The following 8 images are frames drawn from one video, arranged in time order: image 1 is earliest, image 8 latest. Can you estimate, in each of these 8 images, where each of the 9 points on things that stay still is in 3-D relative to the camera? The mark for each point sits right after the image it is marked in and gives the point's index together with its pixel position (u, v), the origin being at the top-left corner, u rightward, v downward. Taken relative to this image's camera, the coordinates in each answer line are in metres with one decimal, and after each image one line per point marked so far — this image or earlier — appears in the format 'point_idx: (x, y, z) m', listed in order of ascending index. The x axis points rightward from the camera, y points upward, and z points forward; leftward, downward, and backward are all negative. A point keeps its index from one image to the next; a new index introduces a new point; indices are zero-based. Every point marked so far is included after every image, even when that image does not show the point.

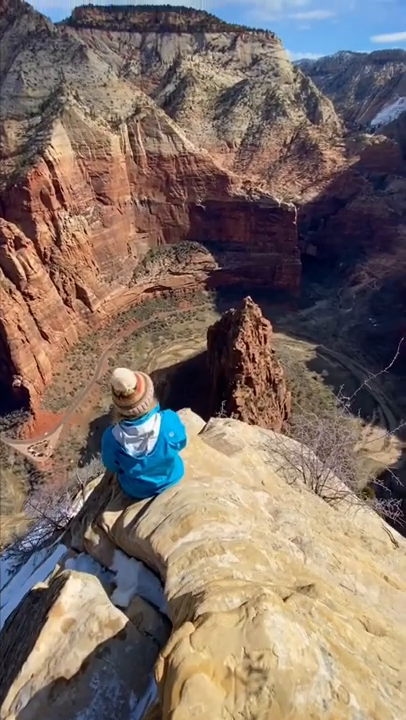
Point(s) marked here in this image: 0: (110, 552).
0: (-1.5, -3.1, +5.5) m
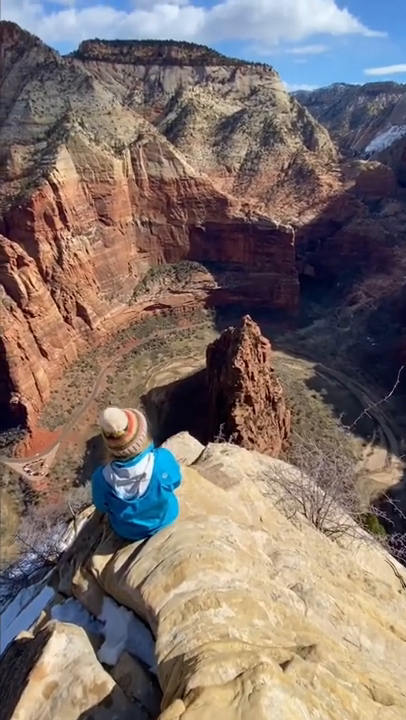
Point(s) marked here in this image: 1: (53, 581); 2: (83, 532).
0: (-1.6, -3.7, +5.2) m
1: (-2.9, -4.3, +6.5) m
2: (-2.3, -3.3, +6.3) m
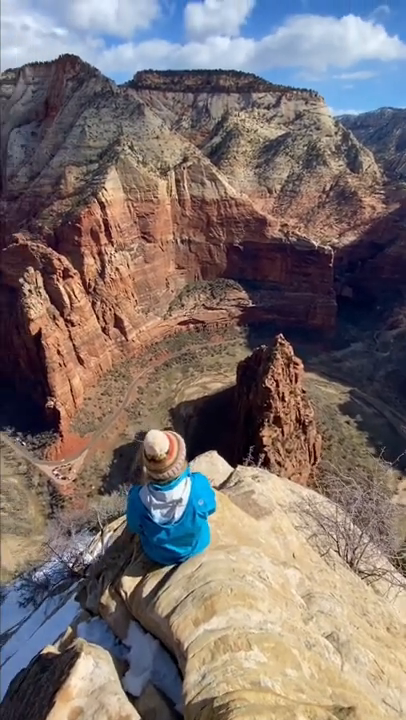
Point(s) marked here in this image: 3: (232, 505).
0: (-1.2, -4.0, +5.1) m
1: (-2.4, -4.6, +6.5) m
2: (-1.7, -3.6, +6.3) m
3: (+0.6, -2.9, +6.6) m
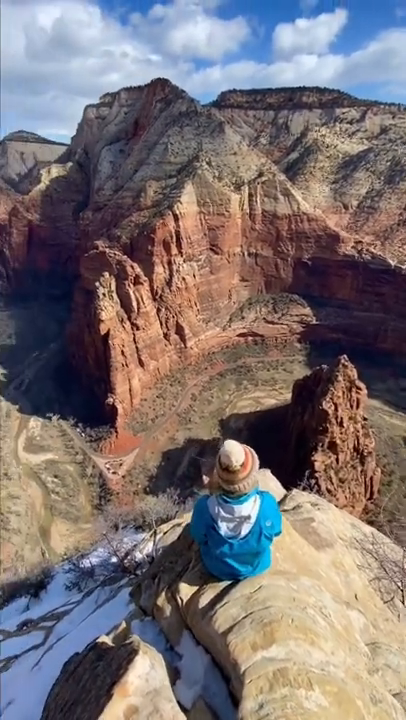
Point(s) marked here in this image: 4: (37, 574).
0: (-0.4, -4.1, +5.2) m
1: (-1.4, -4.7, +6.7) m
2: (-0.6, -3.7, +6.4) m
3: (+1.7, -3.3, +6.4) m
4: (-9.8, -12.4, +19.2) m
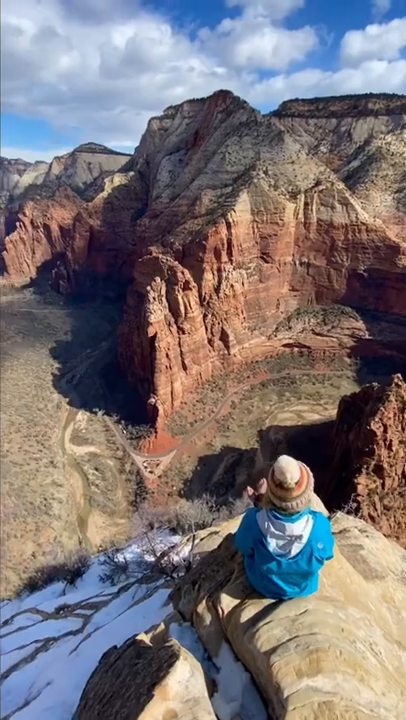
0: (+0.2, -4.3, +5.1) m
1: (-0.6, -4.8, +6.8) m
2: (+0.2, -3.9, +6.4) m
3: (+2.5, -3.6, +6.1) m
4: (-7.9, -12.2, +20.2) m
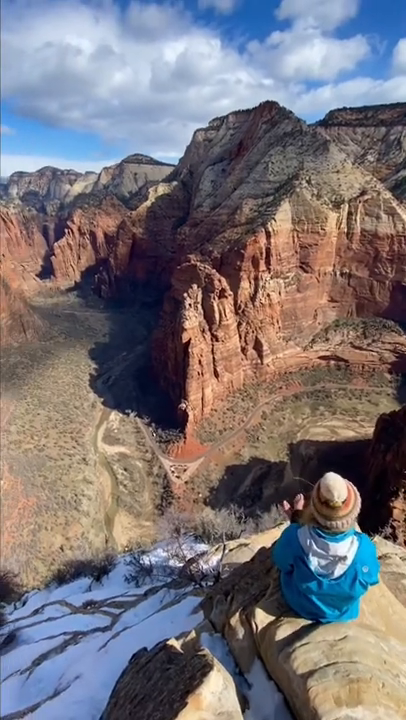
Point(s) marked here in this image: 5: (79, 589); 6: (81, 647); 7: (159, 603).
0: (+0.7, -4.4, +5.0) m
1: (0.0, -4.9, +6.7) m
2: (+0.8, -4.0, +6.3) m
3: (+3.1, -3.8, +5.7) m
4: (-6.3, -12.3, +20.6) m
5: (-6.3, -11.8, +17.2) m
6: (-3.3, -7.7, +9.0) m
7: (-1.3, -7.0, +9.6) m
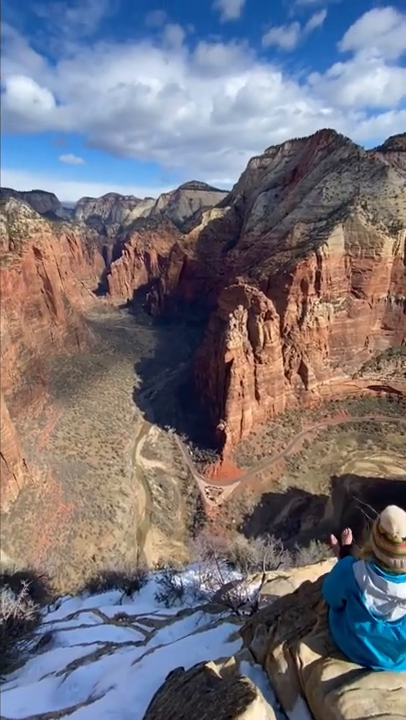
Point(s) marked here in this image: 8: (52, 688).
0: (+1.3, -4.8, +4.8) m
1: (+0.8, -5.3, +6.6) m
2: (+1.6, -4.5, +6.1) m
3: (+3.8, -4.4, +5.3) m
4: (-4.3, -13.2, +20.7) m
5: (-4.6, -12.4, +17.4) m
6: (-2.4, -8.0, +9.0) m
7: (-0.3, -7.5, +9.5) m
8: (-3.9, -8.5, +8.6) m
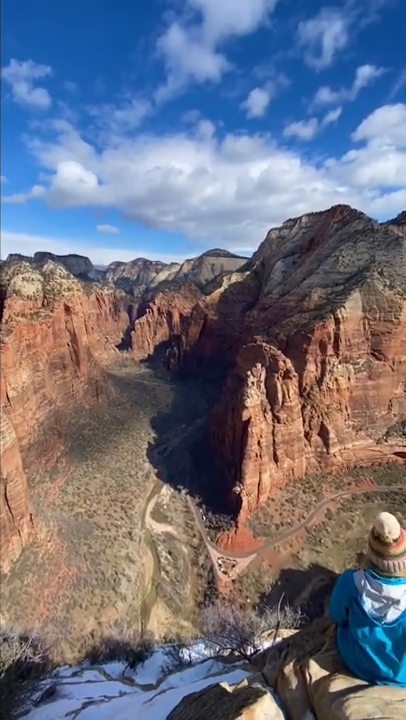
0: (+1.5, -5.2, +5.0) m
1: (+1.1, -6.1, +6.7) m
2: (+1.8, -5.2, +6.4) m
3: (+4.0, -5.0, +5.4) m
4: (-3.6, -16.1, +19.6) m
5: (-4.1, -14.7, +16.5) m
6: (-2.1, -9.1, +8.9) m
7: (+0.1, -8.7, +9.3) m
8: (-3.6, -9.4, +8.5) m
